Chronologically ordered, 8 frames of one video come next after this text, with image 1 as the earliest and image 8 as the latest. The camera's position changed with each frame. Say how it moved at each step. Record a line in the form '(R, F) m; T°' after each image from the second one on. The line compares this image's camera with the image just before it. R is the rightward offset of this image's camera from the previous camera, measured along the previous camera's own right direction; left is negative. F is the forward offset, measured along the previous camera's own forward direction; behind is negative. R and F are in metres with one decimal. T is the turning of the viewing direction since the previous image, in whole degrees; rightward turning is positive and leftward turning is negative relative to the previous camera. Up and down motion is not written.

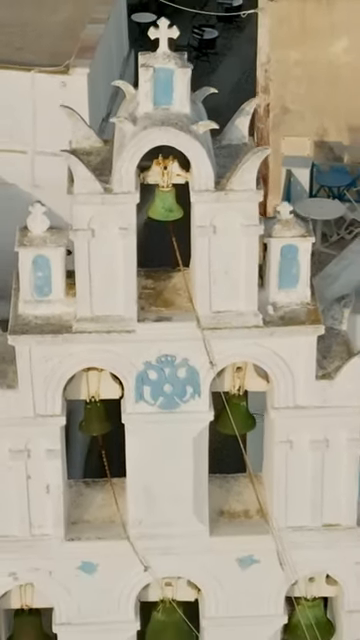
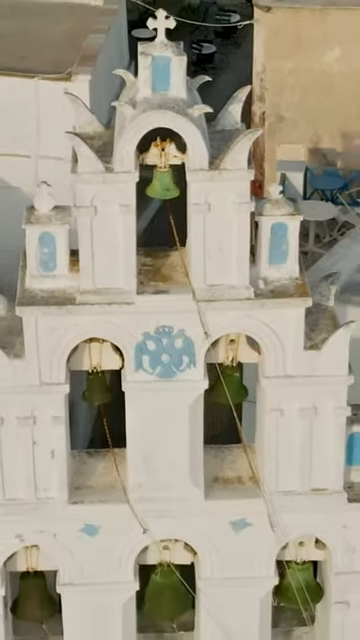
(0.0, -0.5) m; 0°
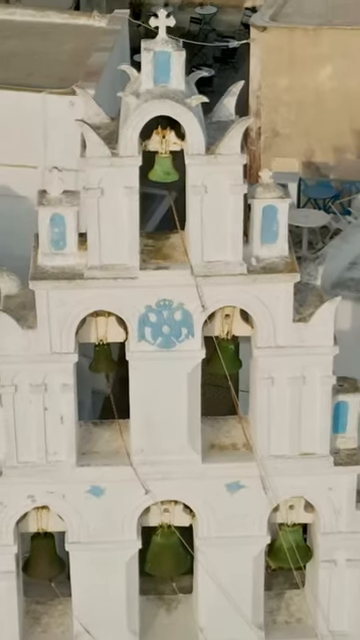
(0.0, -0.8) m; 0°
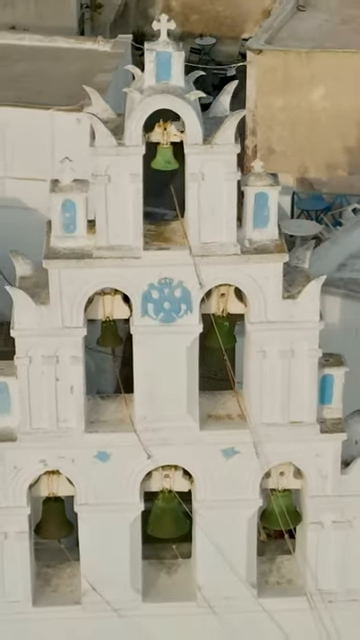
(0.0, -0.9) m; 0°
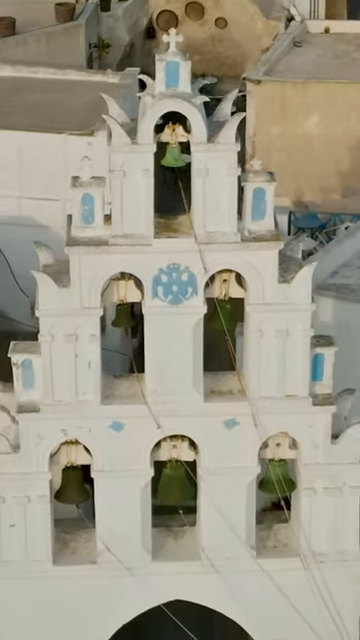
(0.0, -1.2) m; 0°
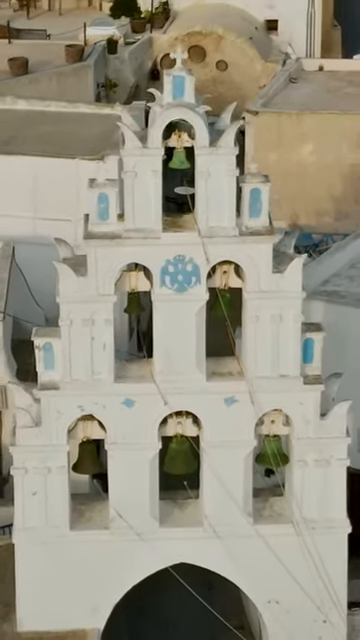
(0.0, -1.4) m; 0°
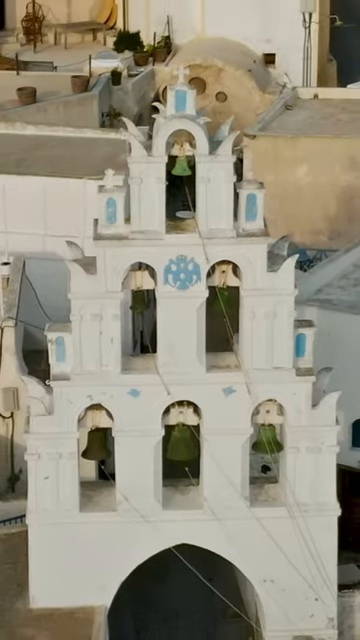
(0.0, -1.1) m; 0°
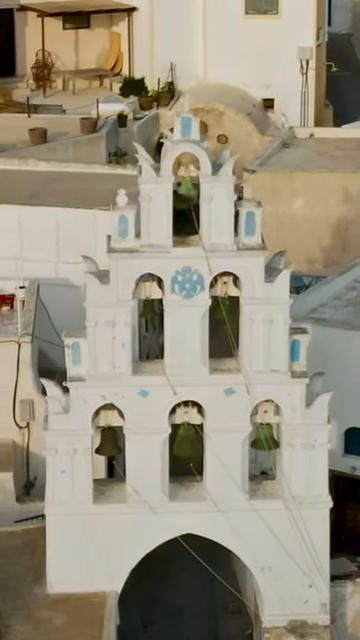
(0.0, -1.4) m; 0°
